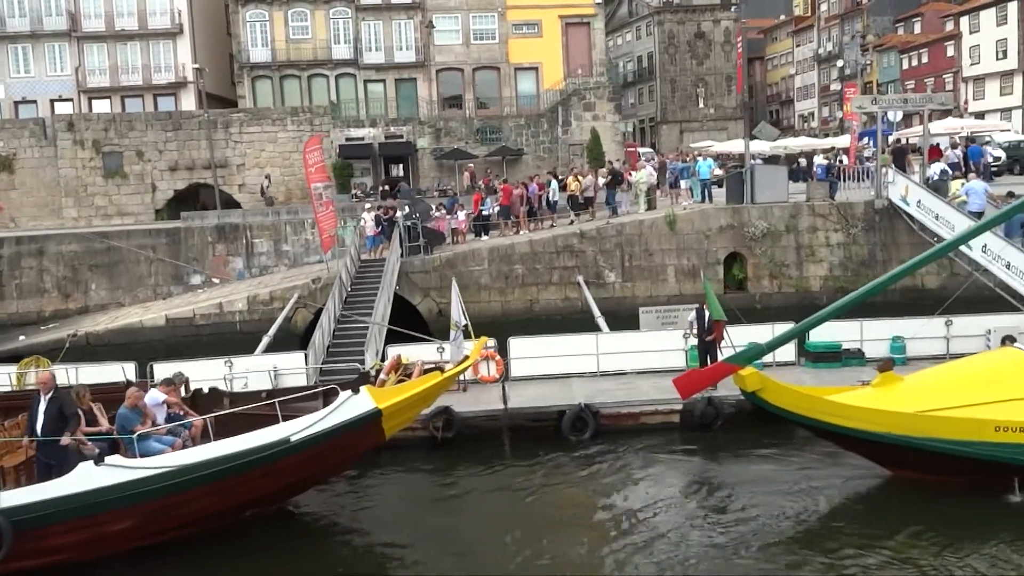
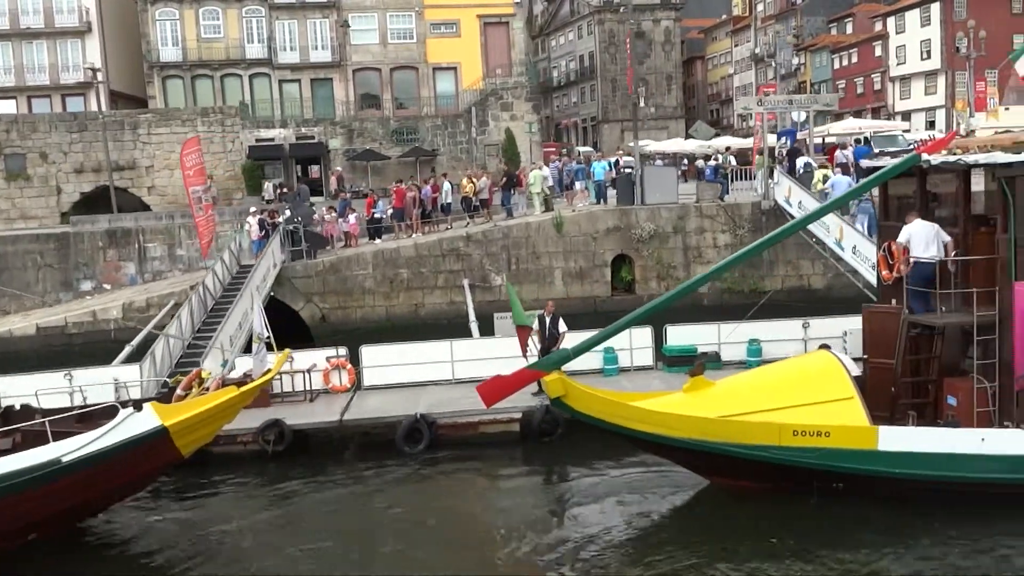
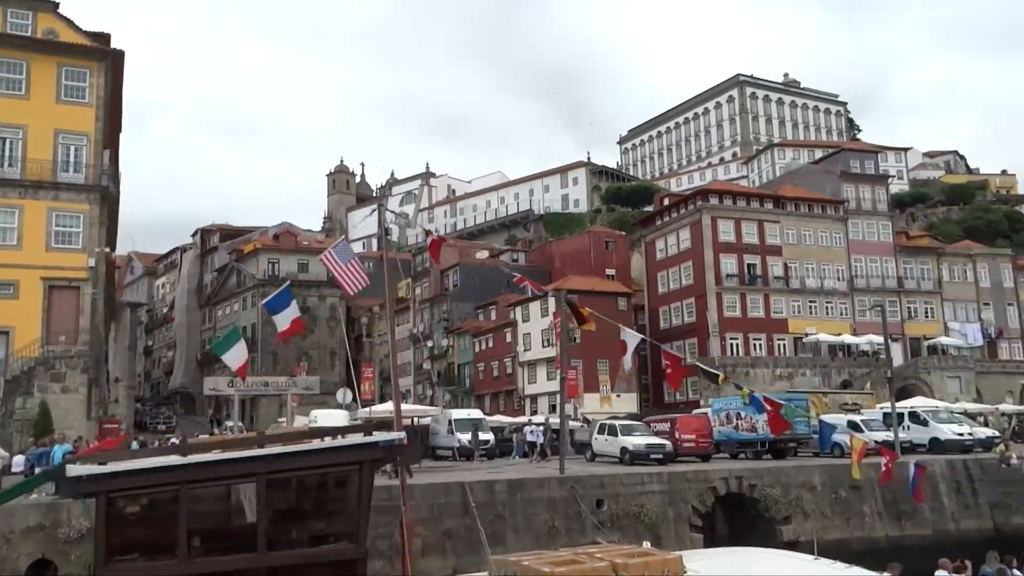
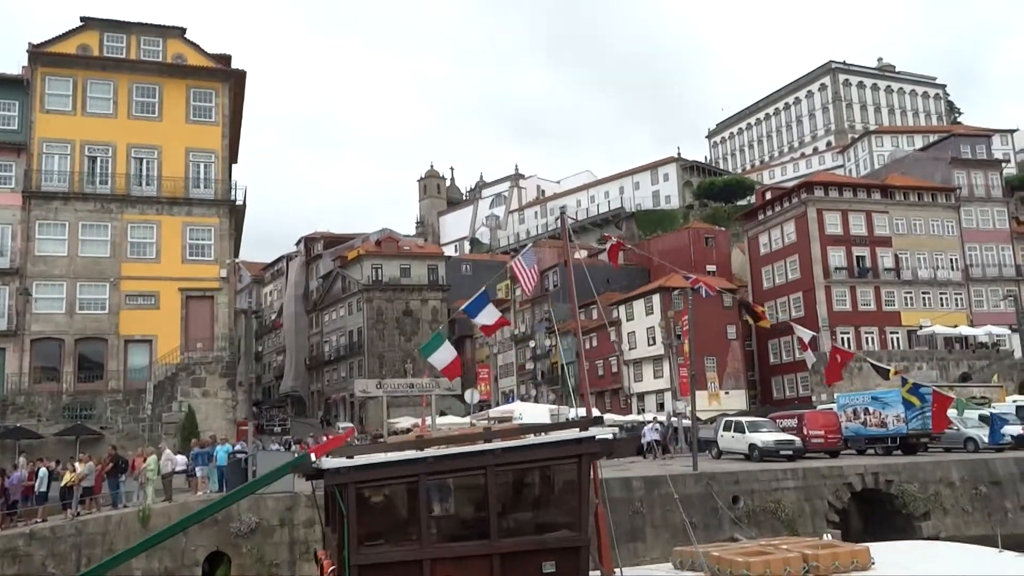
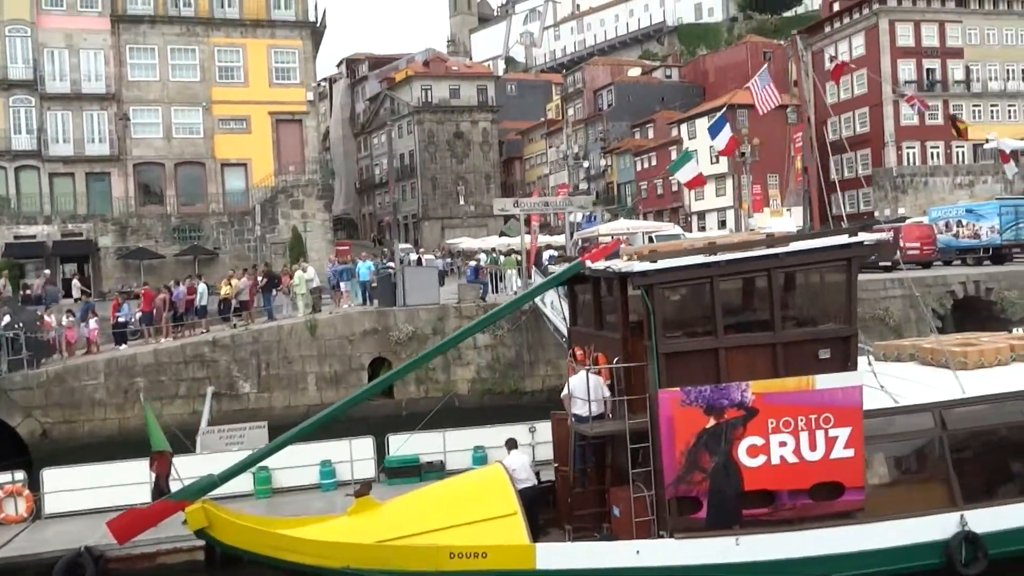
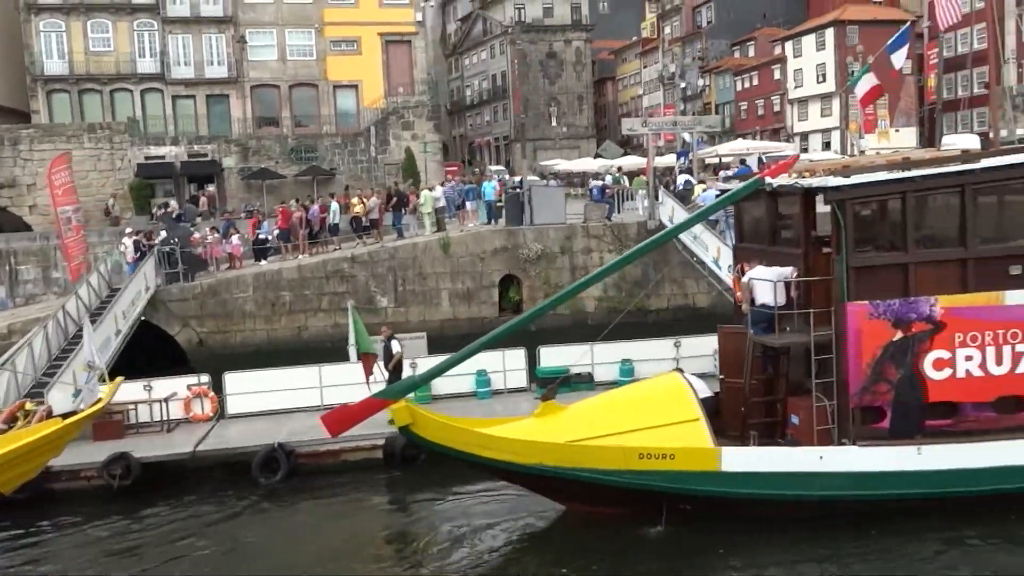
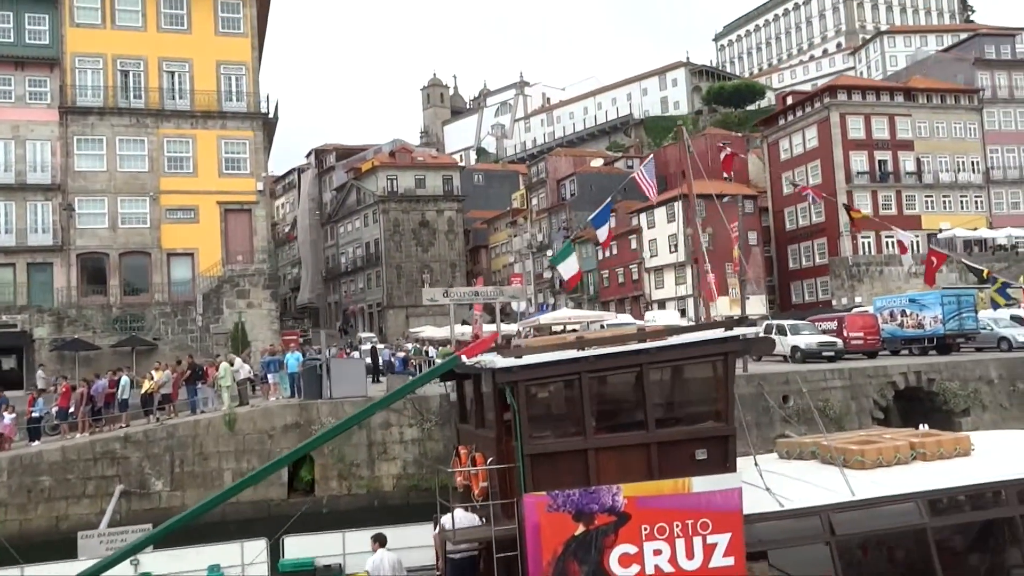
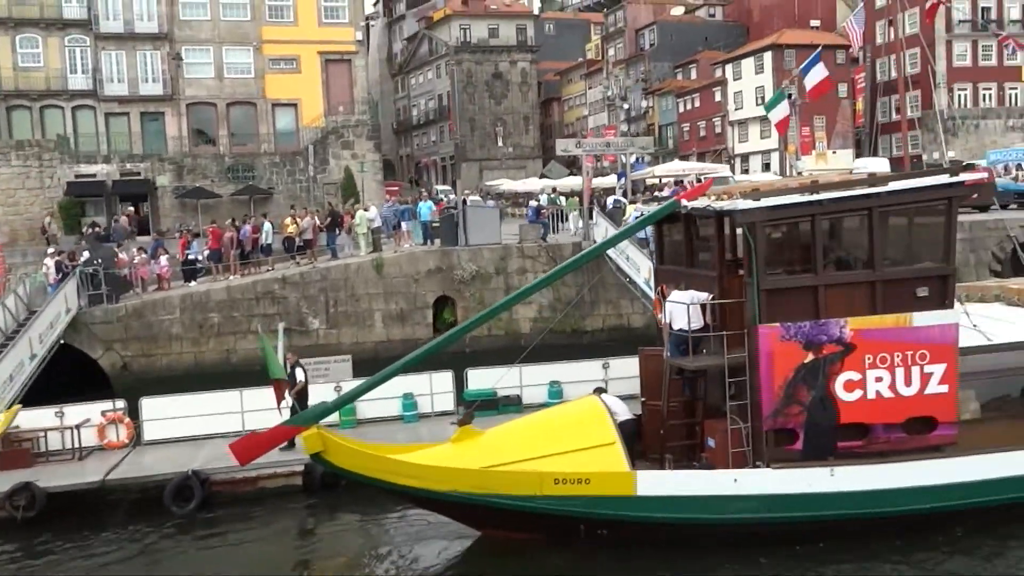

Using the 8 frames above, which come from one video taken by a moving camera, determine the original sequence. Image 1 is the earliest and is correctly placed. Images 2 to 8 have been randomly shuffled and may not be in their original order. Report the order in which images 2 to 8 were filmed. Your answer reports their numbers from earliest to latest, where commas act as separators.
2, 6, 8, 5, 7, 4, 3
